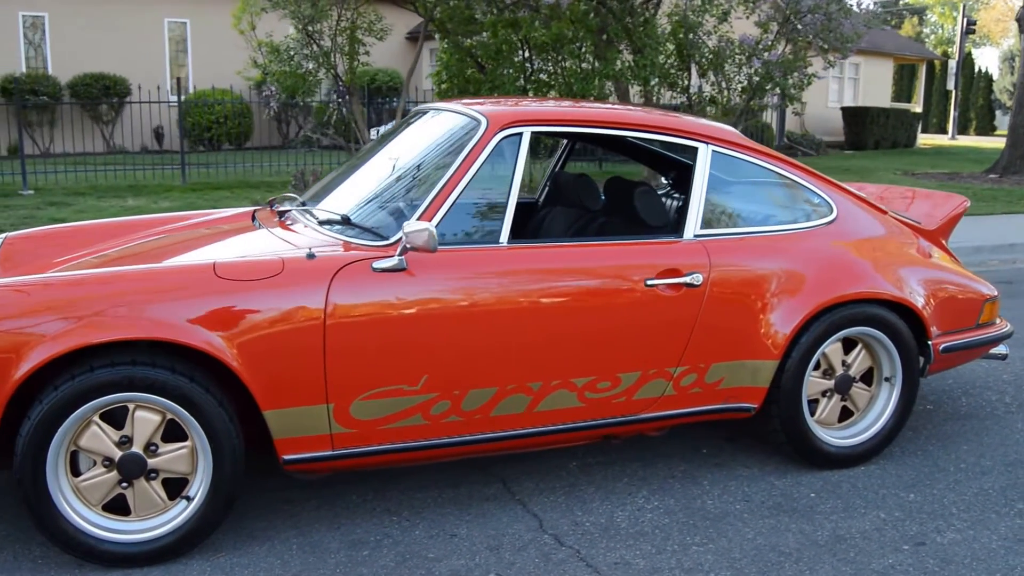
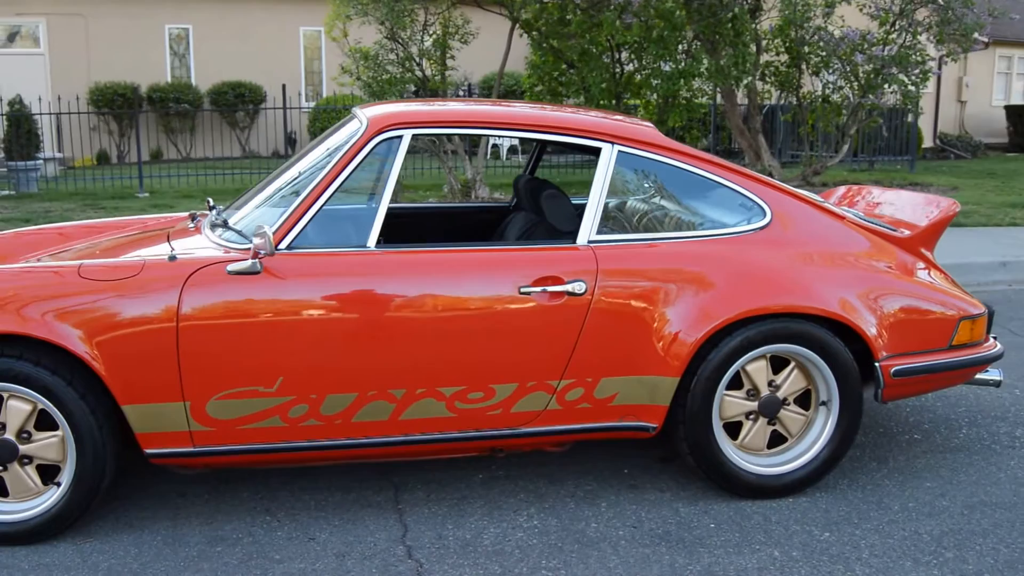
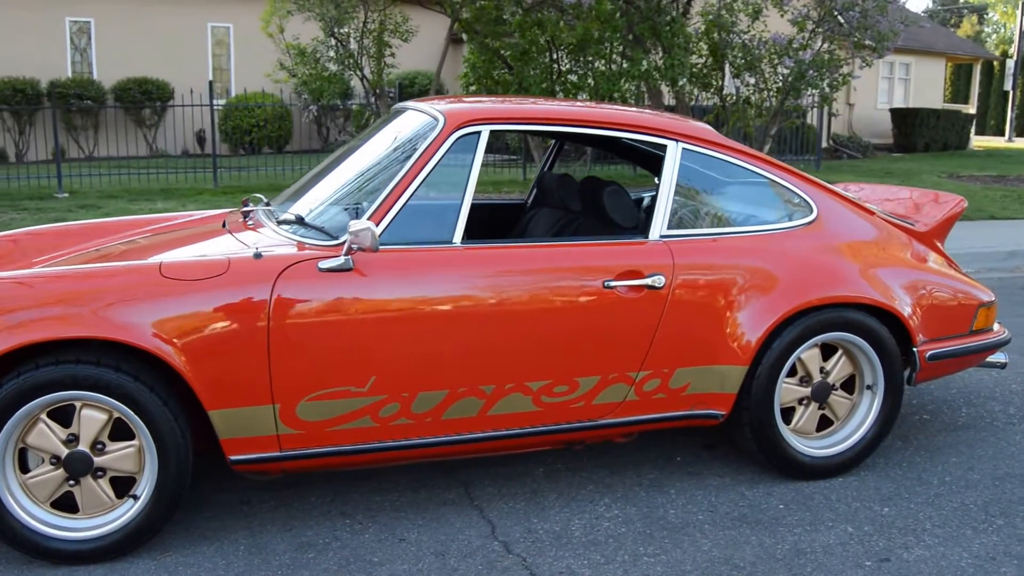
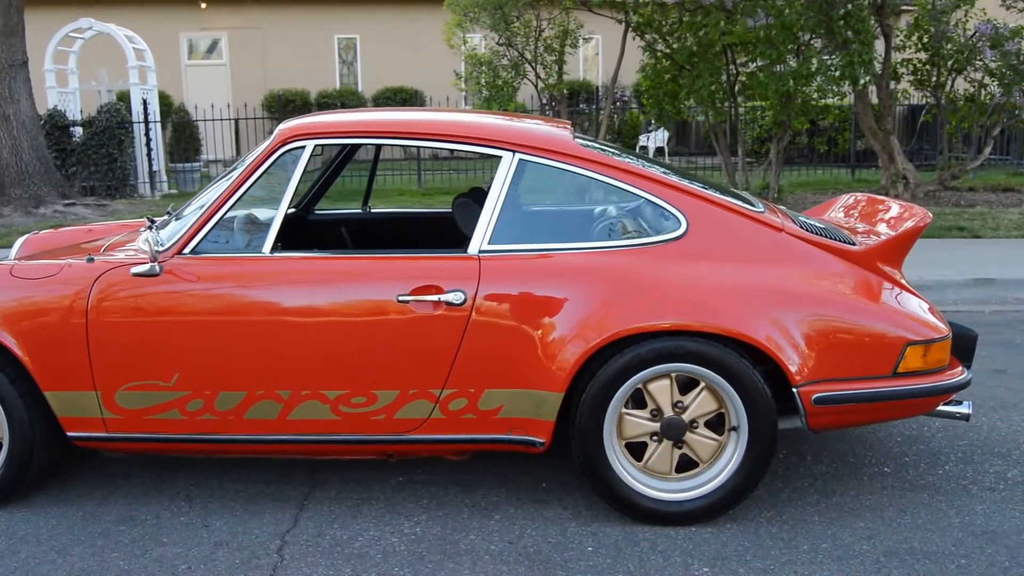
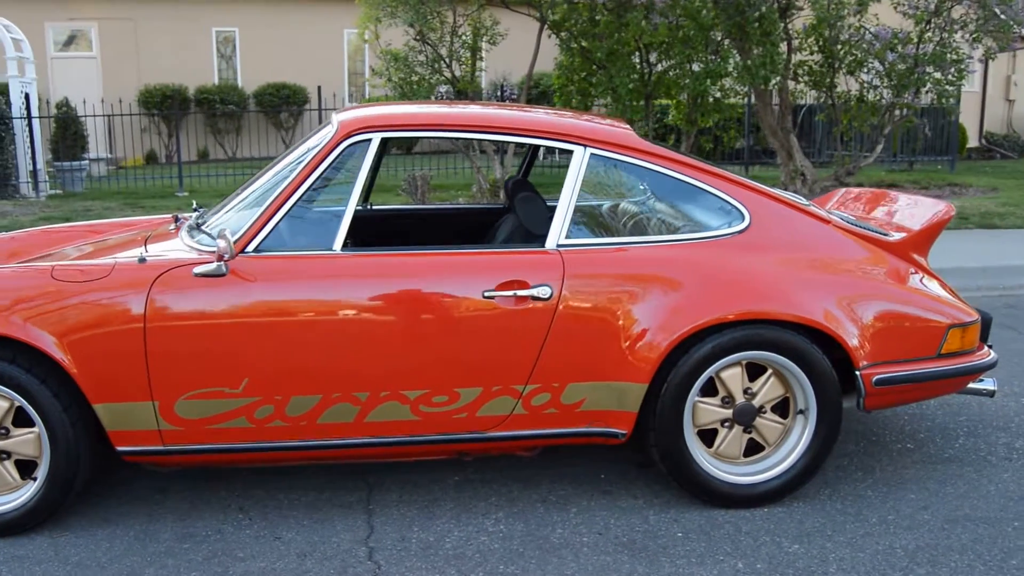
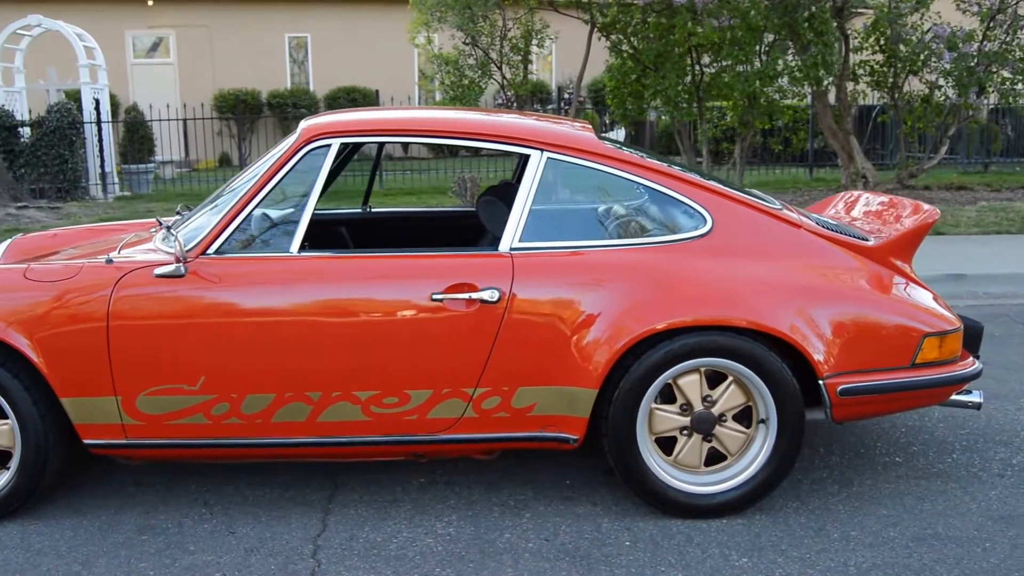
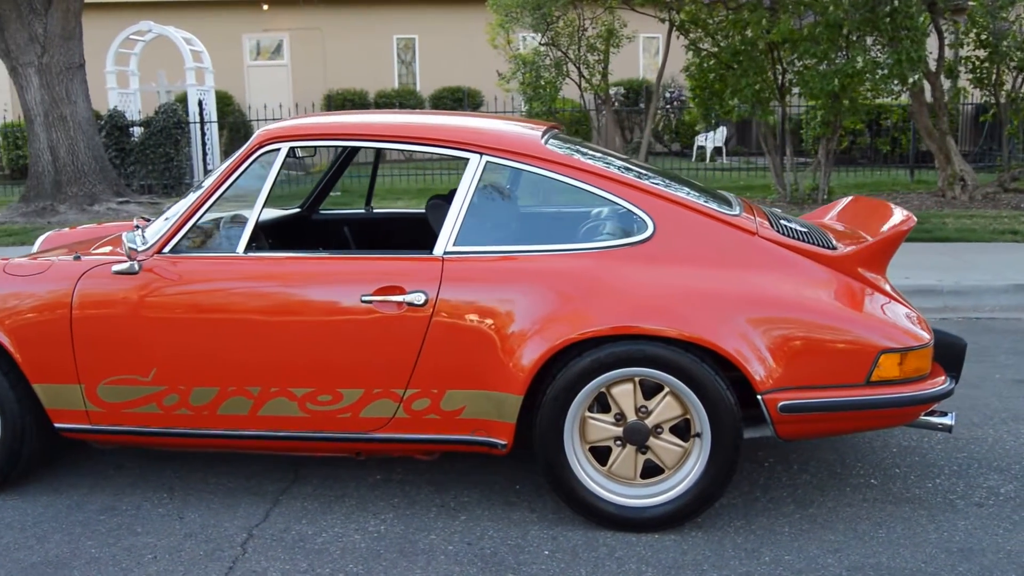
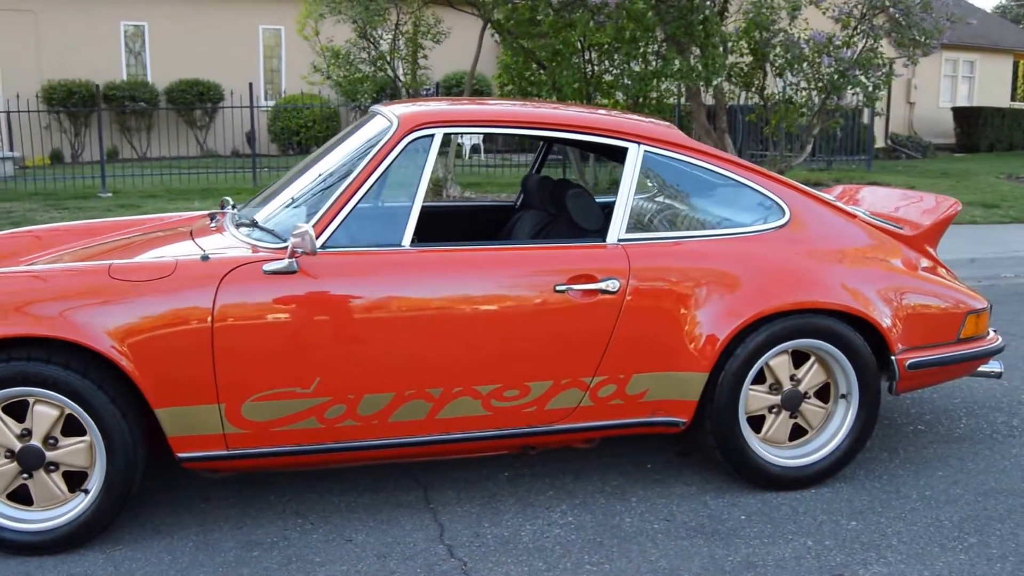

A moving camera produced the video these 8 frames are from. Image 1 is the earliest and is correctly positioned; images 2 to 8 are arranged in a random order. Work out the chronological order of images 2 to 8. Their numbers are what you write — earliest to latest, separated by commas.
3, 8, 2, 5, 6, 4, 7
